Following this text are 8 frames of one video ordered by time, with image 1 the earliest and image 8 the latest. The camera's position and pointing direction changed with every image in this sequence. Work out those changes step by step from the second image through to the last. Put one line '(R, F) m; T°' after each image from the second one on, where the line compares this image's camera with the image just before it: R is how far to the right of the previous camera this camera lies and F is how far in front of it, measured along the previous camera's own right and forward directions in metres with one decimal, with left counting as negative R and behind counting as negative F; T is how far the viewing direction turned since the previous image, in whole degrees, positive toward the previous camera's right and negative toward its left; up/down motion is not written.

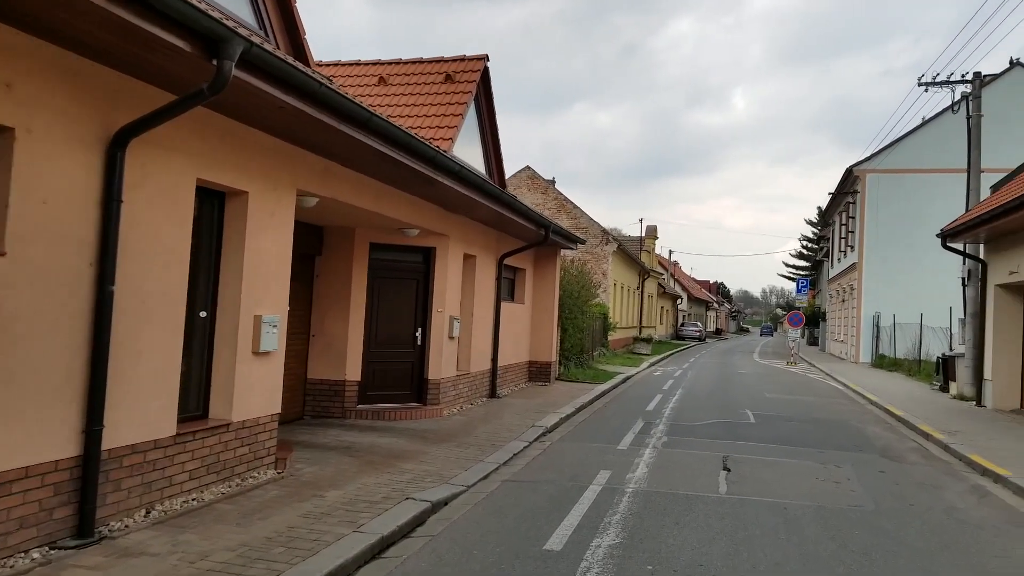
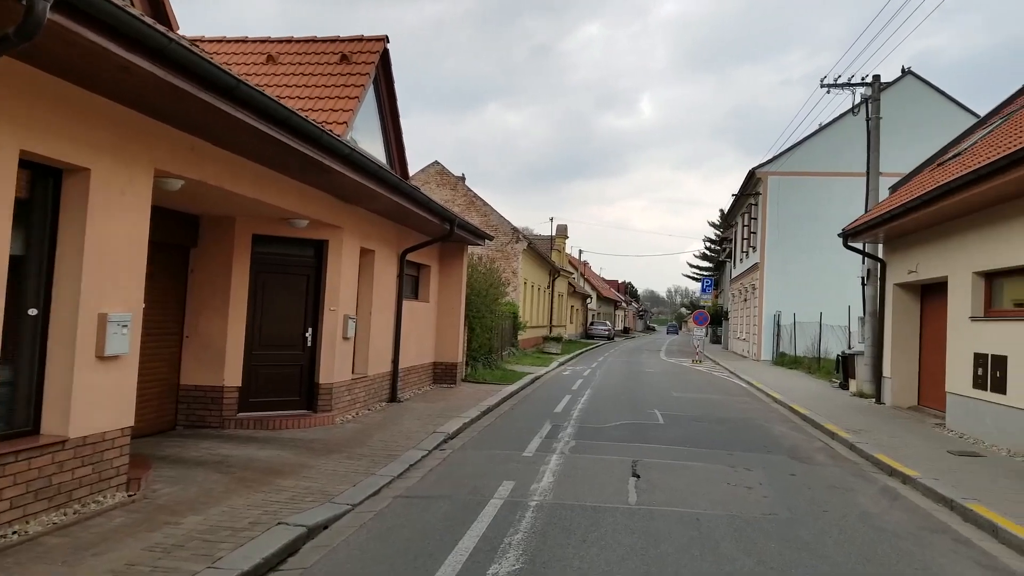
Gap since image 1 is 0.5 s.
(+0.1, +0.6) m; +7°
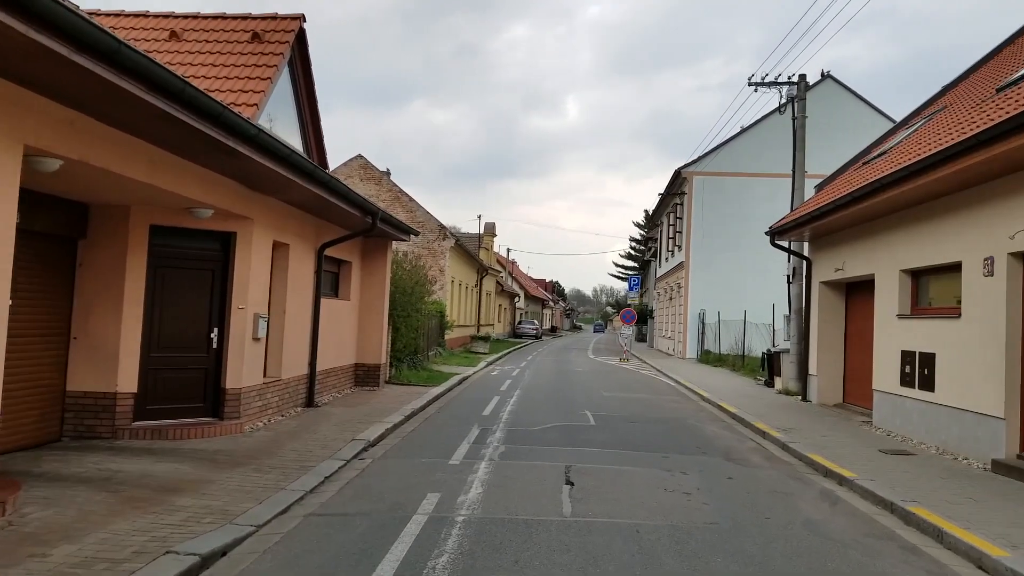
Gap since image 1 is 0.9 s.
(0.0, +0.5) m; +5°
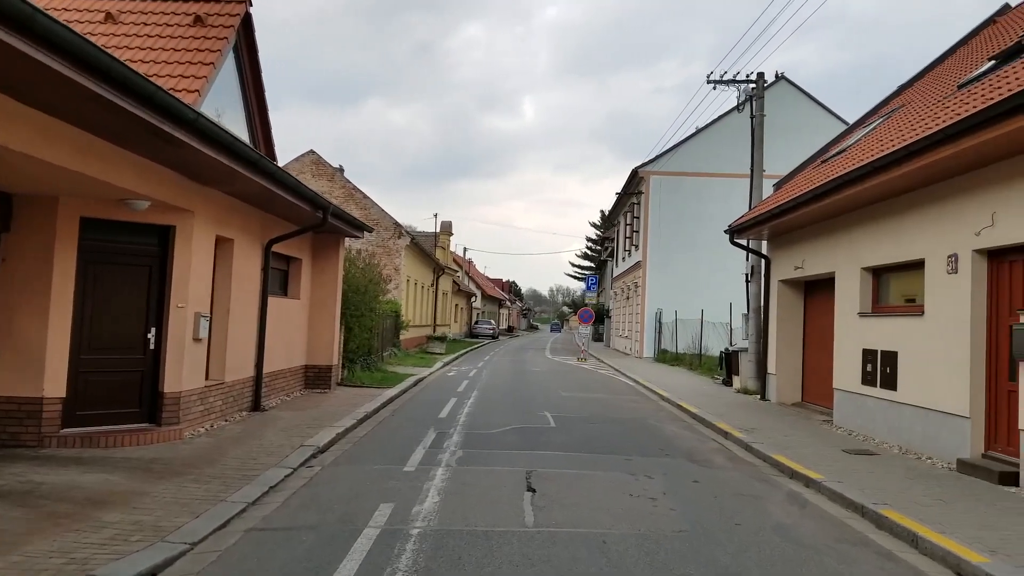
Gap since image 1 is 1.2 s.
(0.0, +0.3) m; +3°
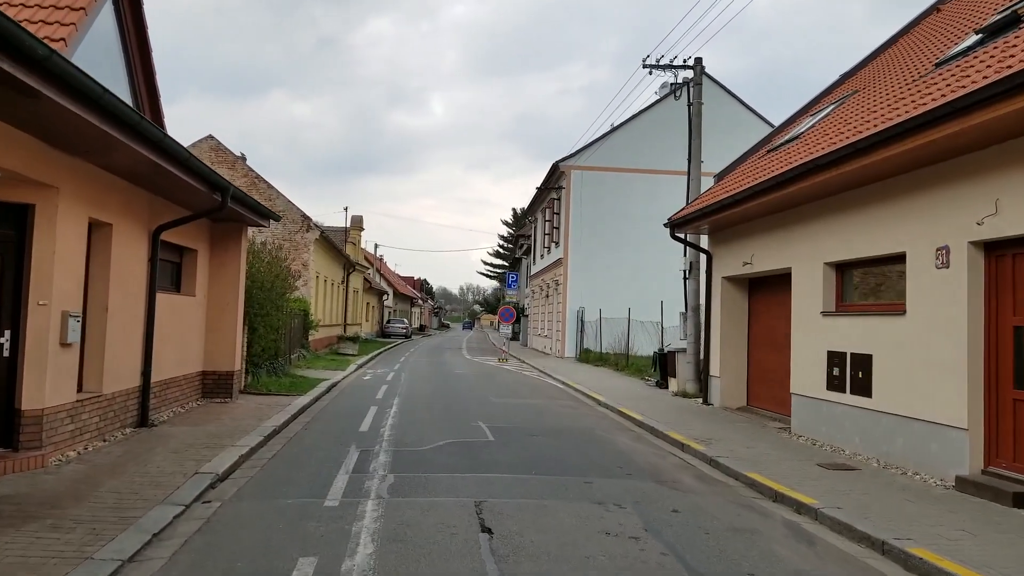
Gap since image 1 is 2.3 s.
(-0.3, +1.2) m; +7°
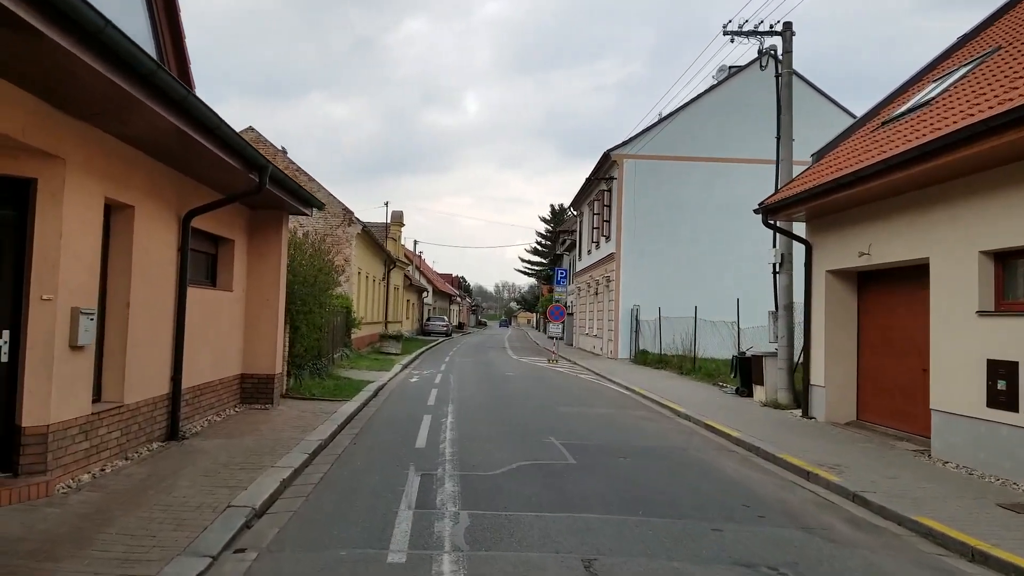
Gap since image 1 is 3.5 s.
(-0.5, +1.4) m; -3°
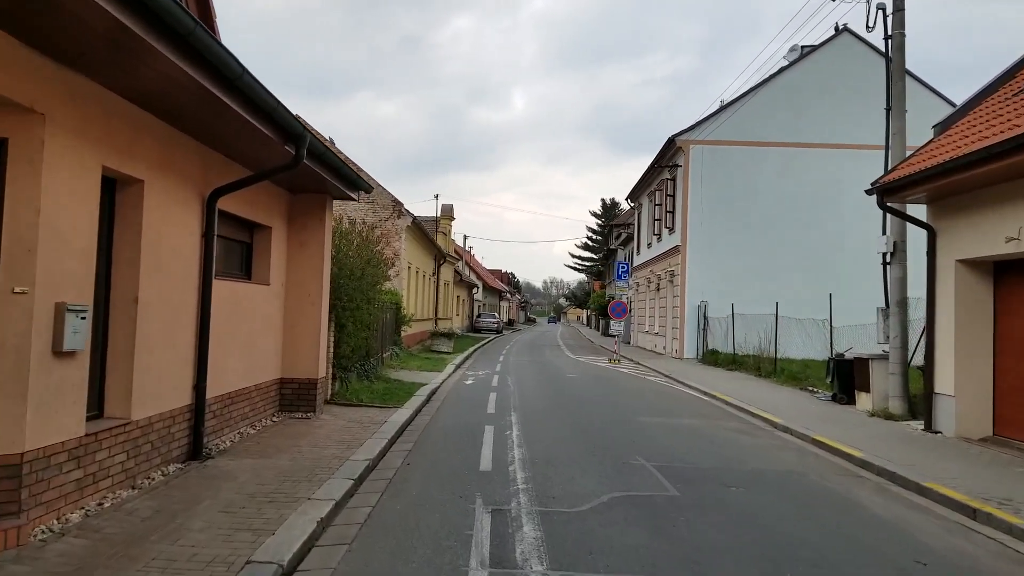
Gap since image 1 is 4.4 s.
(-0.3, +1.4) m; -4°
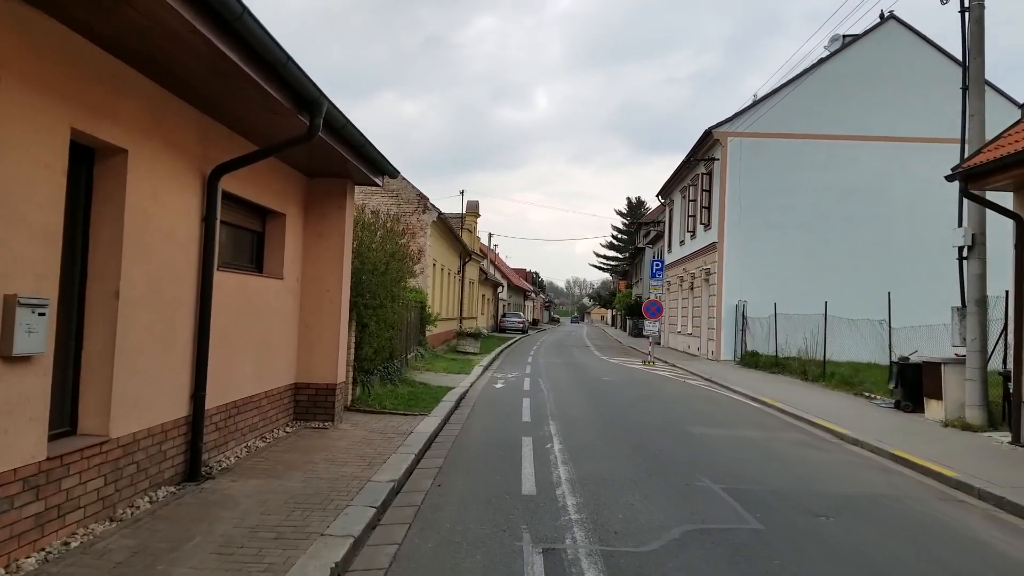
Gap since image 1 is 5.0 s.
(-0.2, +1.0) m; -2°
